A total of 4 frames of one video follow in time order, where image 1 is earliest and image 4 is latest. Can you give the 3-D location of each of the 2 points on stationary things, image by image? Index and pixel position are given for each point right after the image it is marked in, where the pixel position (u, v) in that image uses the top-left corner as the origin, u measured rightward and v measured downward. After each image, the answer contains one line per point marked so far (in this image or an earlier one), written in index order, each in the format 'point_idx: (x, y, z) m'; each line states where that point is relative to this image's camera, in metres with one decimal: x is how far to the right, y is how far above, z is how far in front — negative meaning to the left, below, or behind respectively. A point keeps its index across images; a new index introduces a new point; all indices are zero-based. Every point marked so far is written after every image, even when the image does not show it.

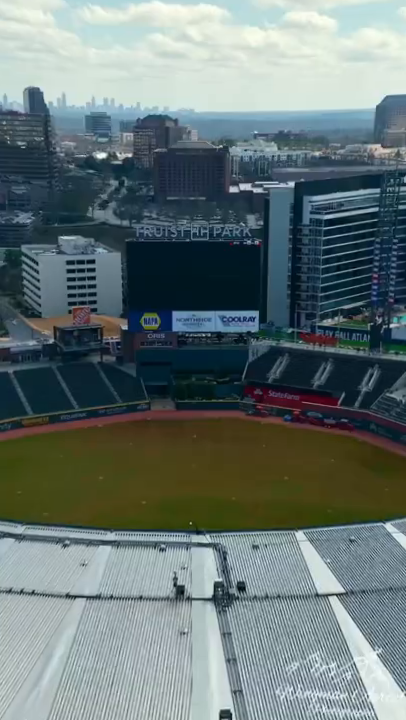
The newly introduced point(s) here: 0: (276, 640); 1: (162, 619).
0: (+1.8, -6.9, +16.3) m
1: (-1.0, -6.6, +17.4) m
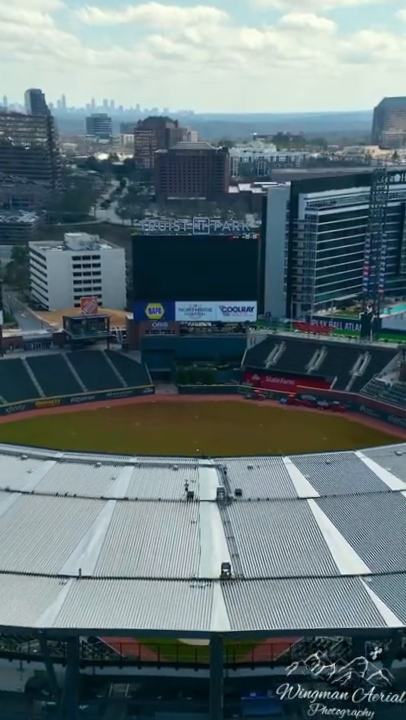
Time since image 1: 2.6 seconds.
0: (+1.9, -5.4, +21.1) m
1: (-0.9, -5.0, +22.2) m
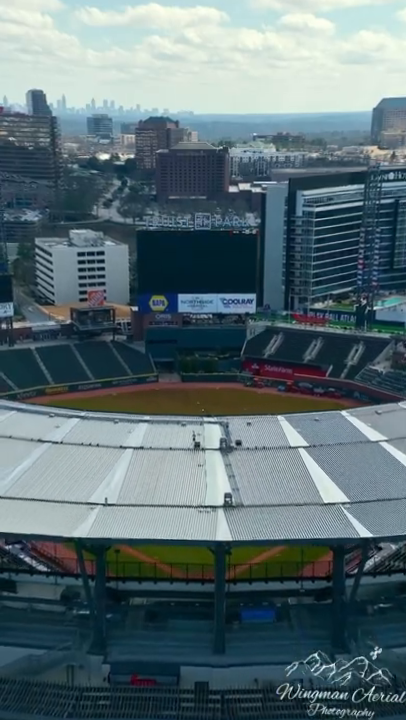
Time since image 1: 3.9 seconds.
0: (+2.1, -4.1, +24.7) m
1: (-0.7, -3.7, +25.8) m
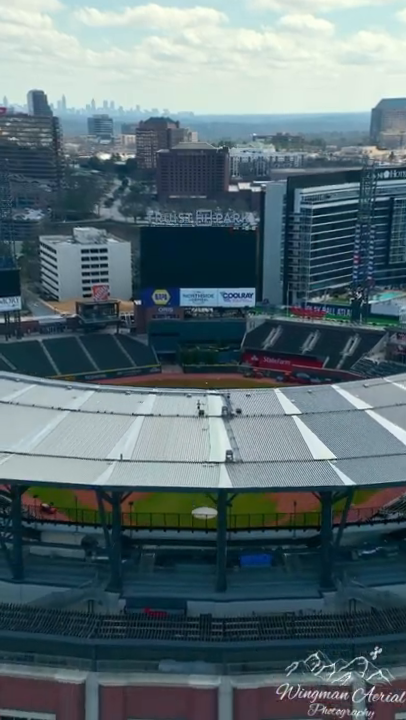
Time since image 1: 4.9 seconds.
0: (+2.3, -3.1, +27.6) m
1: (-0.5, -2.7, +28.7) m
